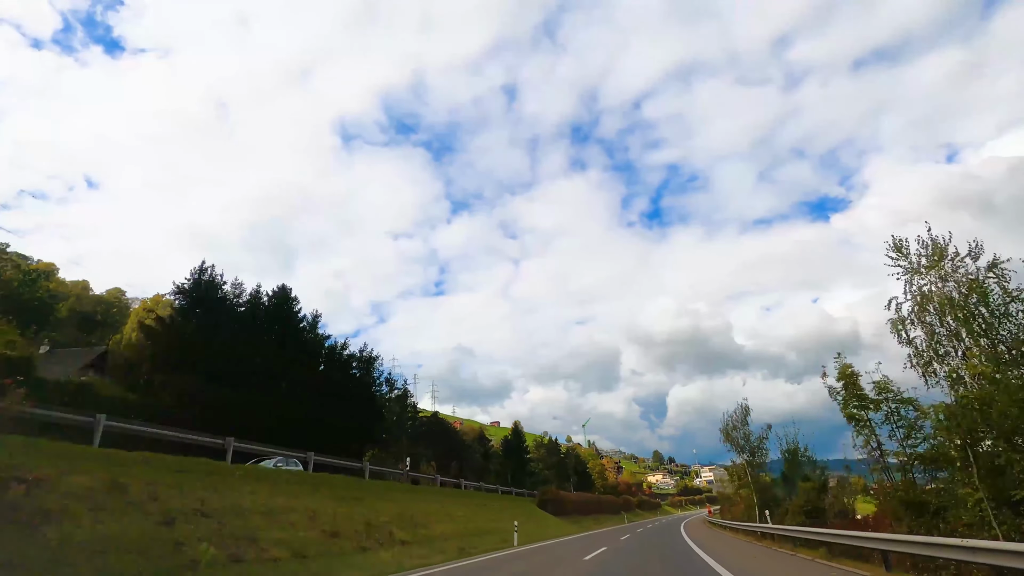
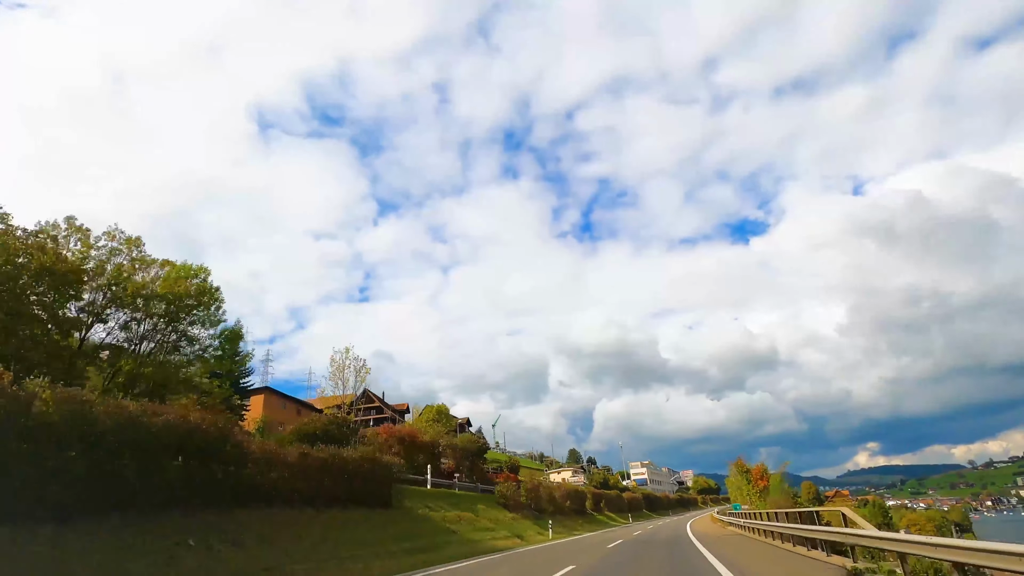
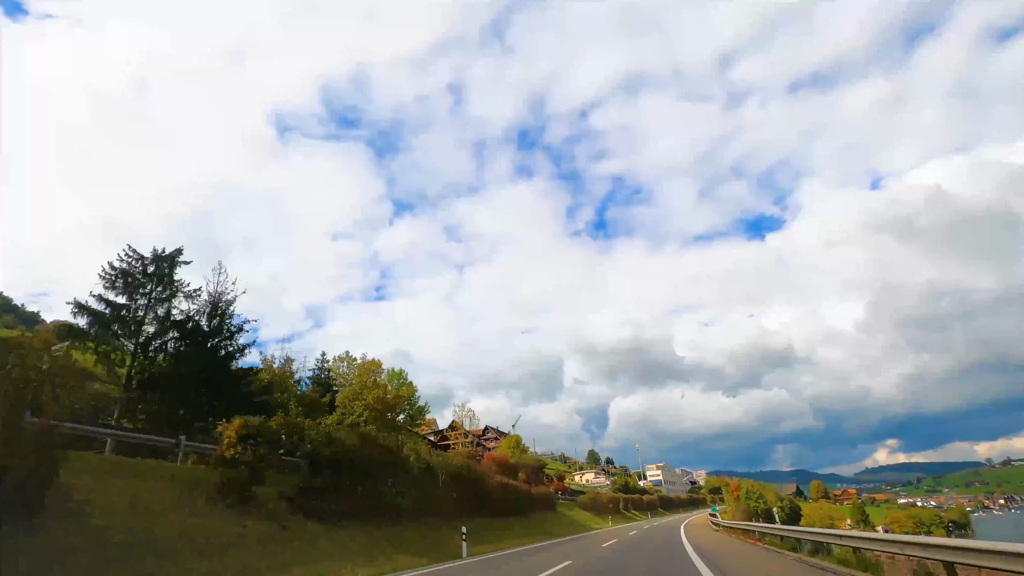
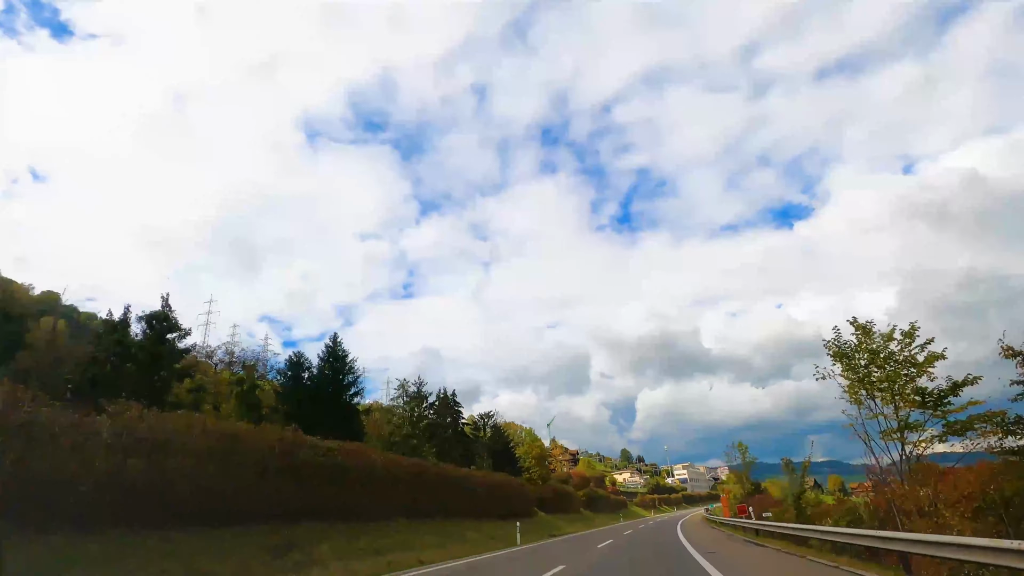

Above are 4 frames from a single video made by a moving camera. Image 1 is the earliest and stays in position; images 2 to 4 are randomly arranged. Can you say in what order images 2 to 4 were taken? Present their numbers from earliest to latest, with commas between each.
4, 3, 2
